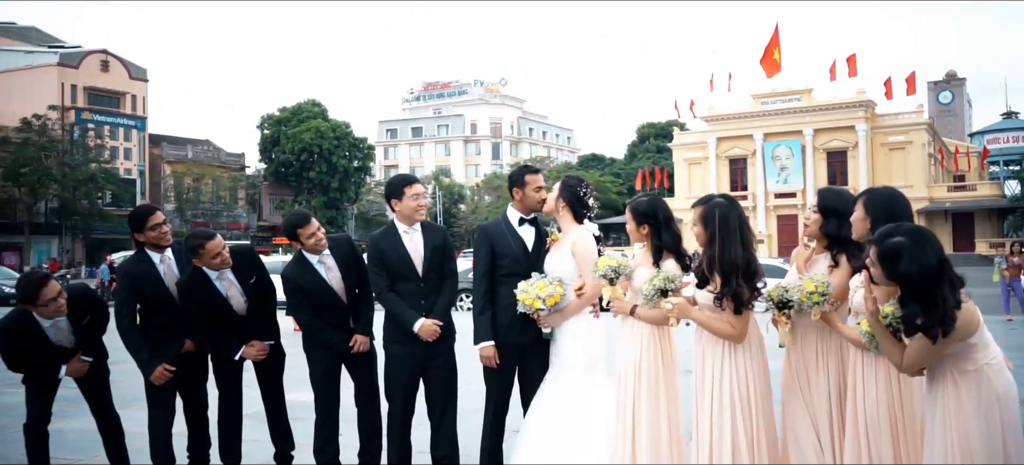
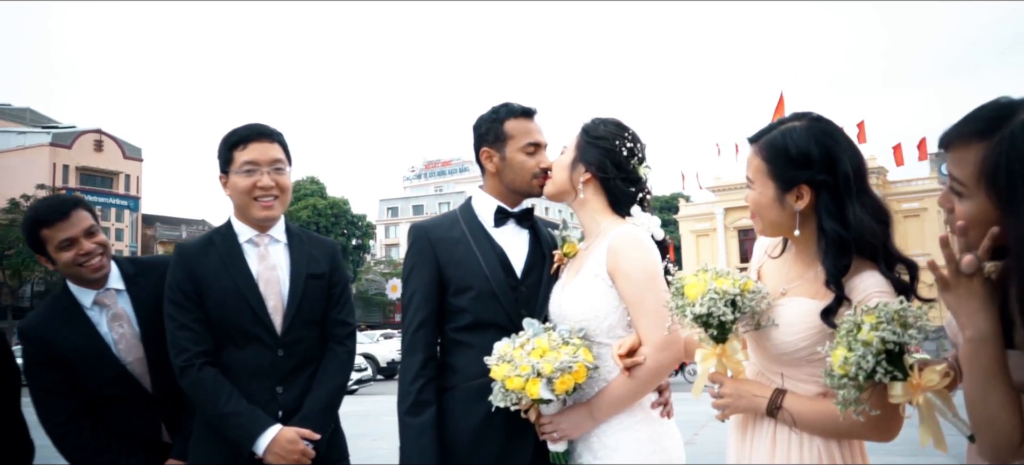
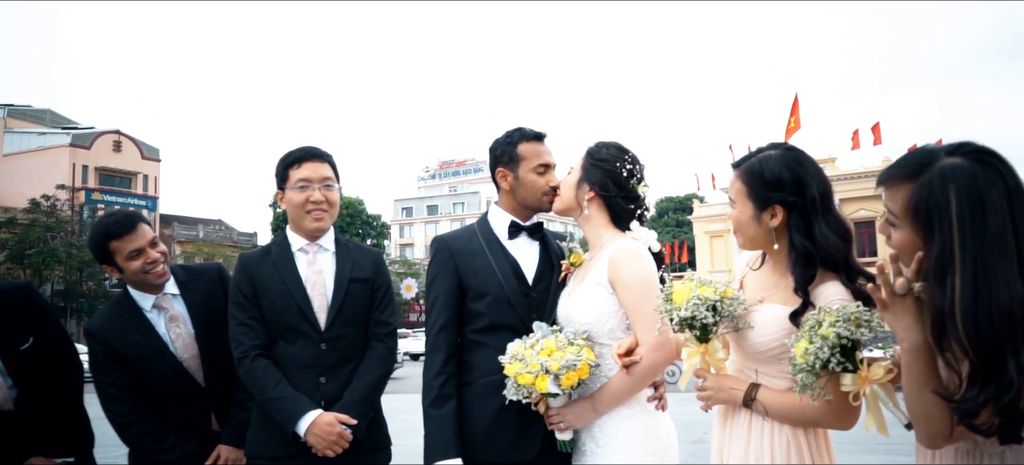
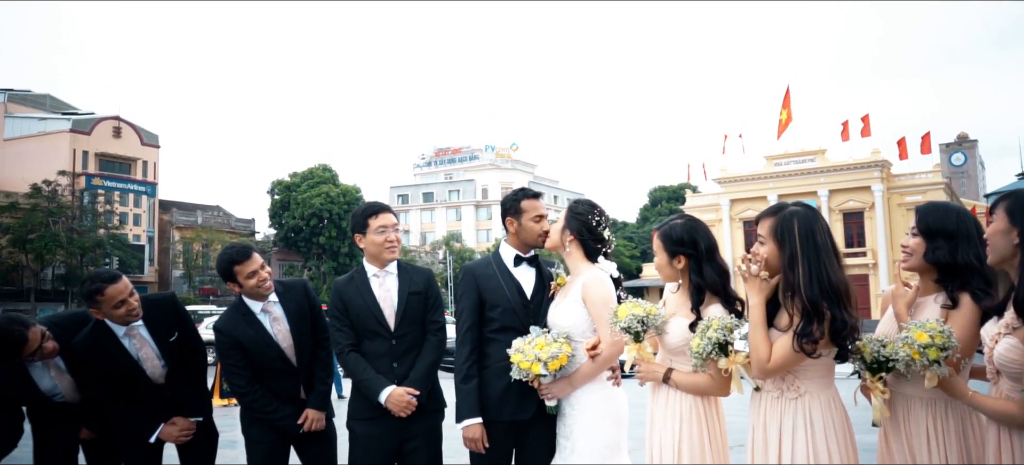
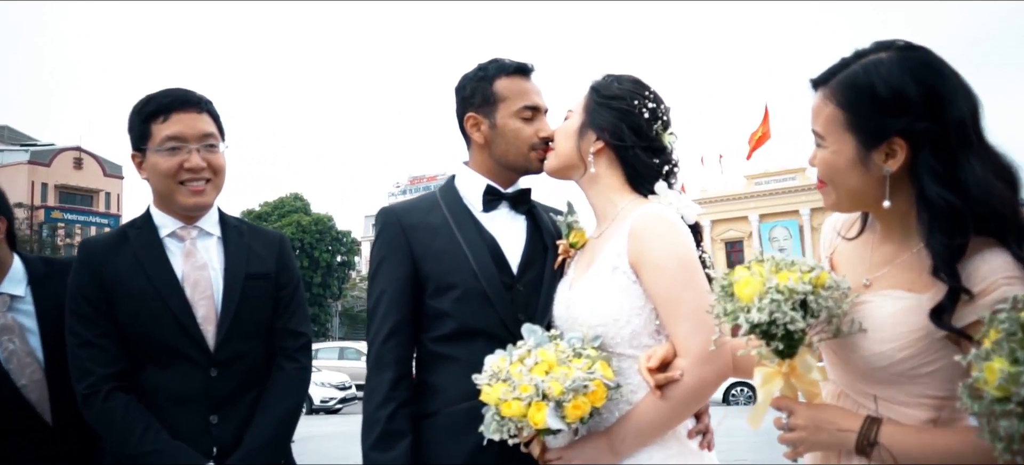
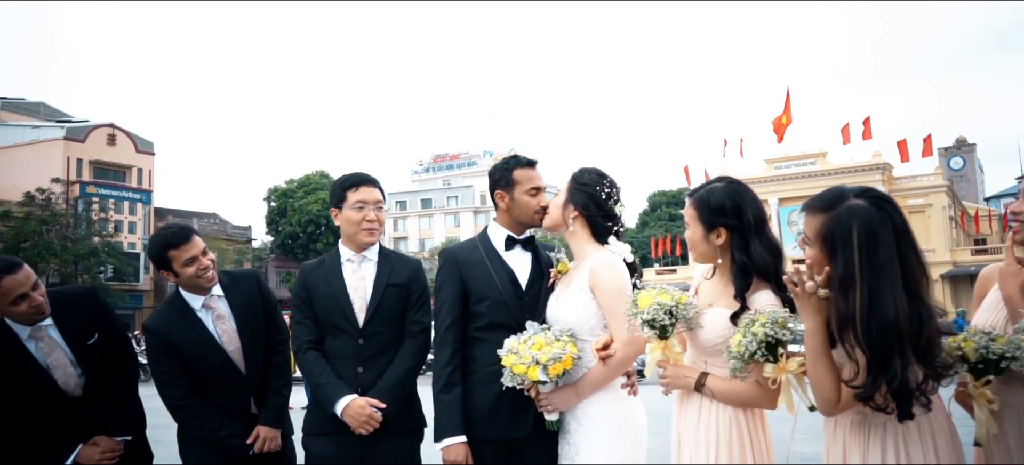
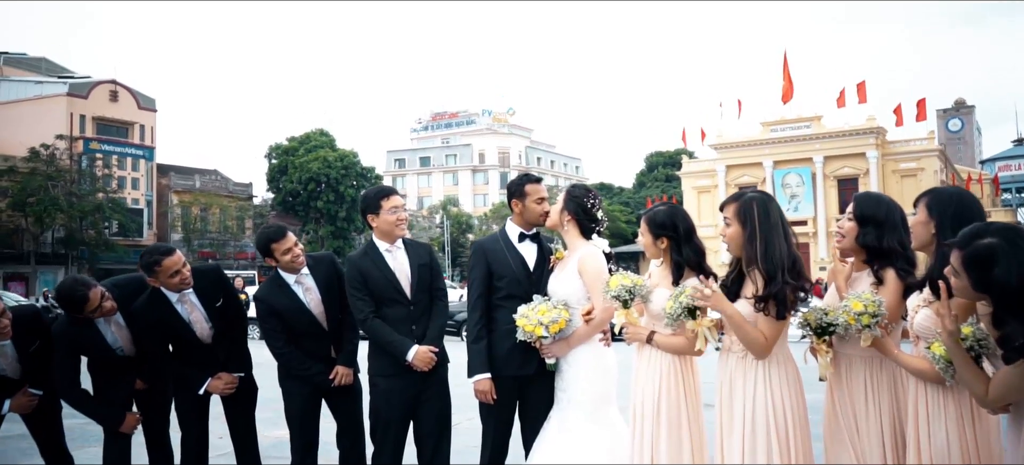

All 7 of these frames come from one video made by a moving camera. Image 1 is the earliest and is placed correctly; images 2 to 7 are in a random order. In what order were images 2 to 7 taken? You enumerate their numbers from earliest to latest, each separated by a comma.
7, 4, 6, 3, 2, 5
